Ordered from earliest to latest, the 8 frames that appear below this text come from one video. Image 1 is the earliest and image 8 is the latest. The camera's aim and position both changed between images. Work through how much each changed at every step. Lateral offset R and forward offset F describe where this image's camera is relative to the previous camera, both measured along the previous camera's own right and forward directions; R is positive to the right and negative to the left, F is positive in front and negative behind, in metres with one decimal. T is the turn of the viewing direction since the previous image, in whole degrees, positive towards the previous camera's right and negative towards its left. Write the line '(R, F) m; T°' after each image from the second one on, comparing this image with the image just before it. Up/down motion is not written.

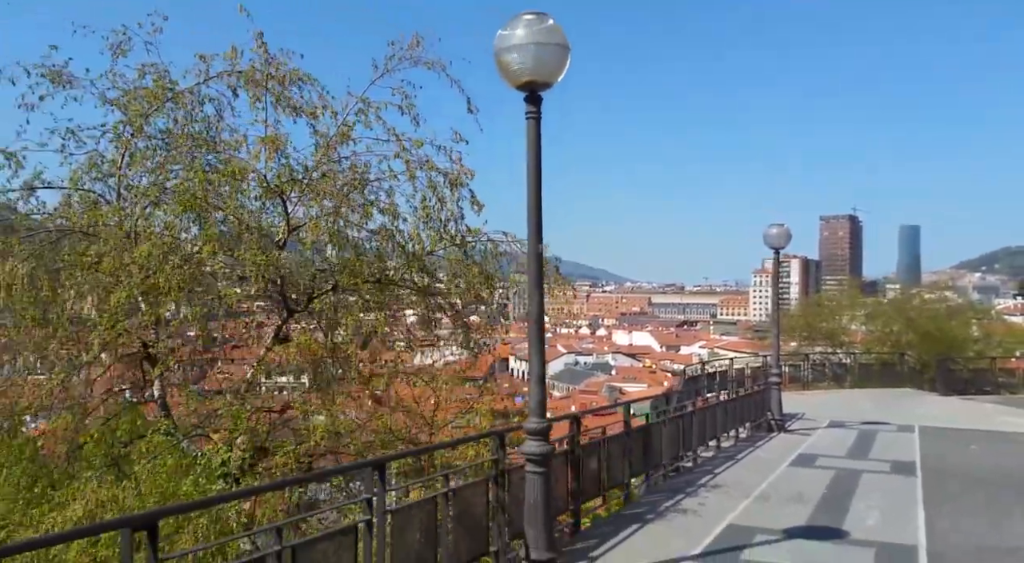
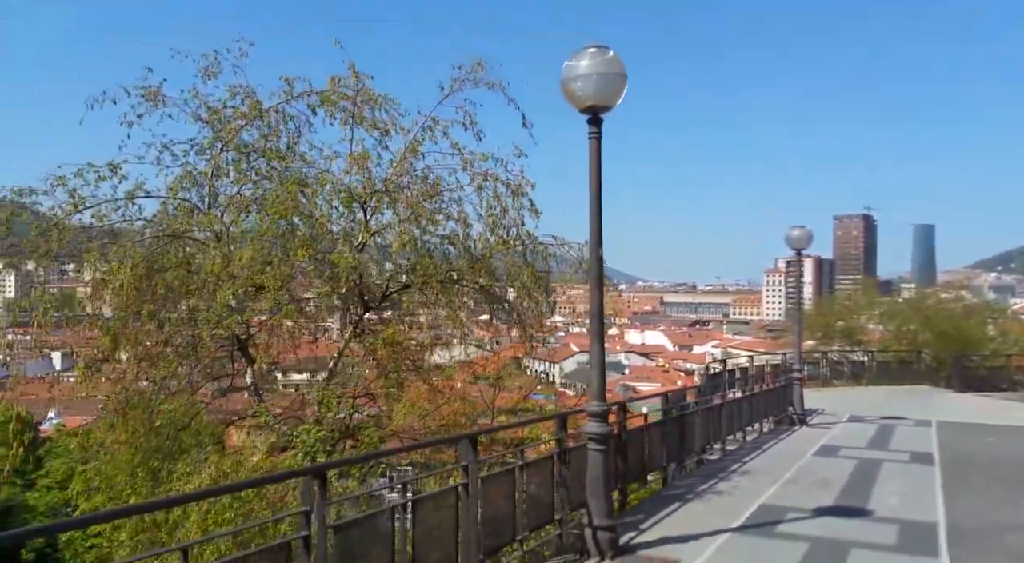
(-0.4, -0.7) m; -1°
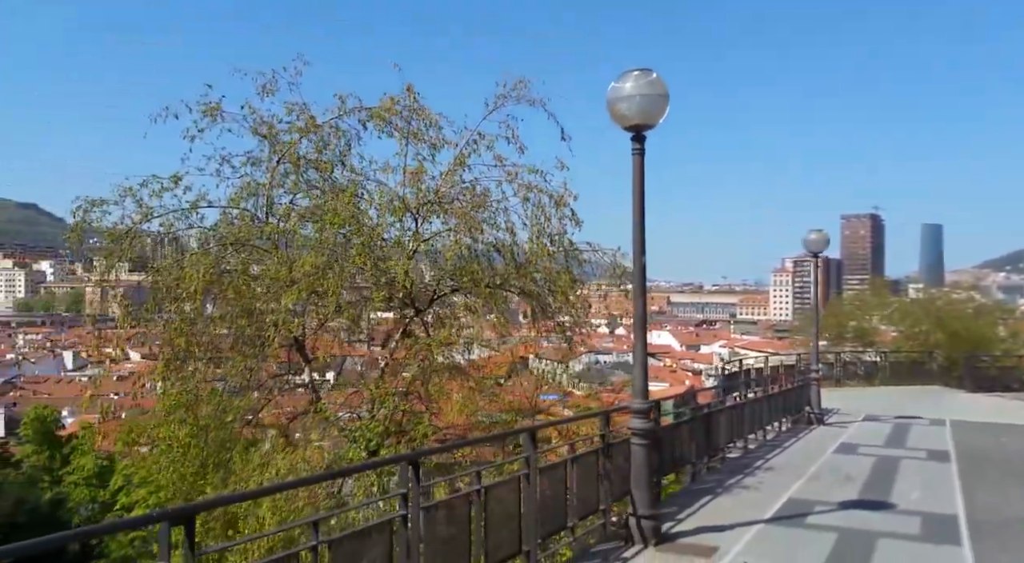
(-0.3, -0.4) m; 0°
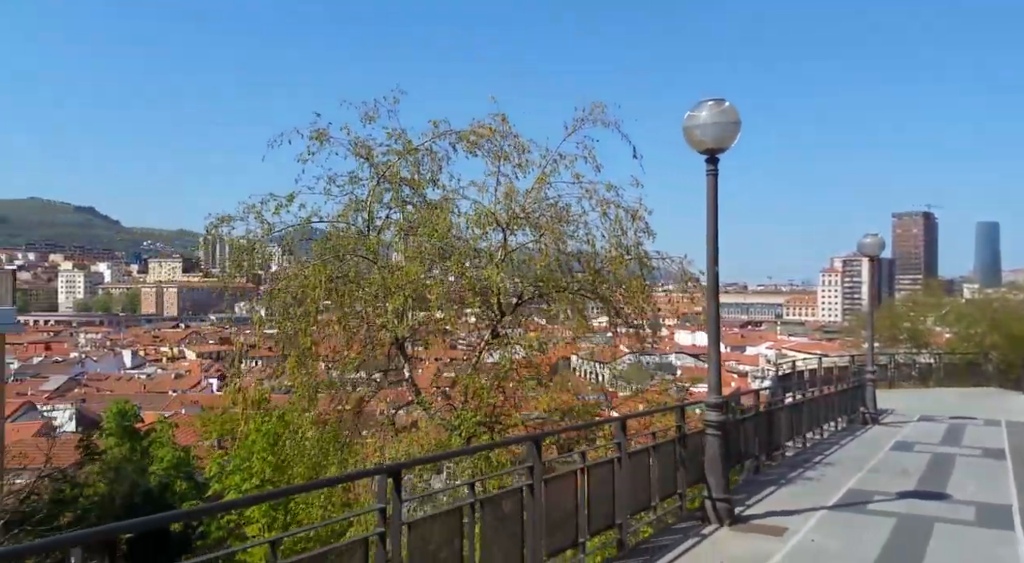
(-0.4, -0.8) m; -3°
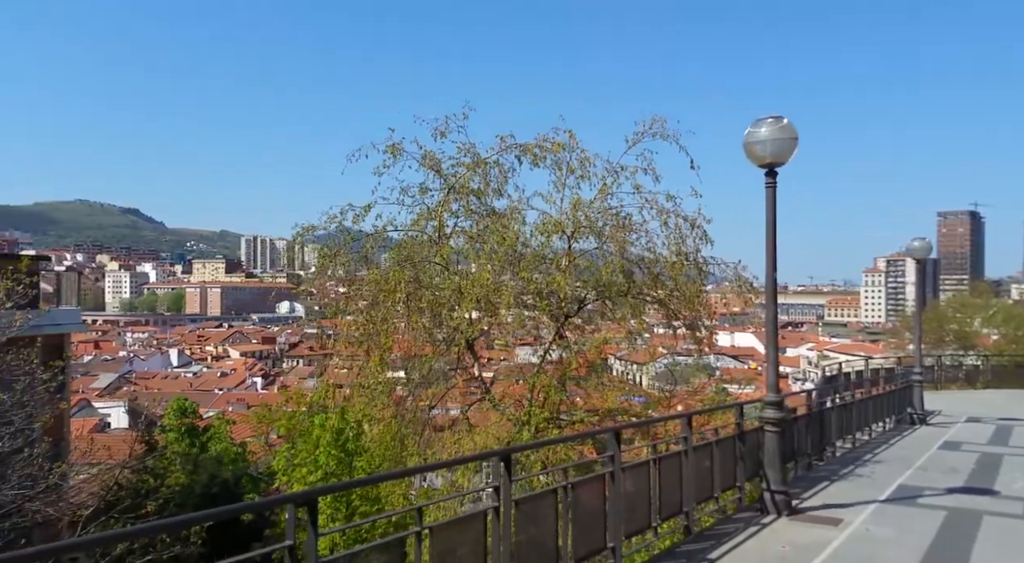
(-0.3, -0.6) m; -2°
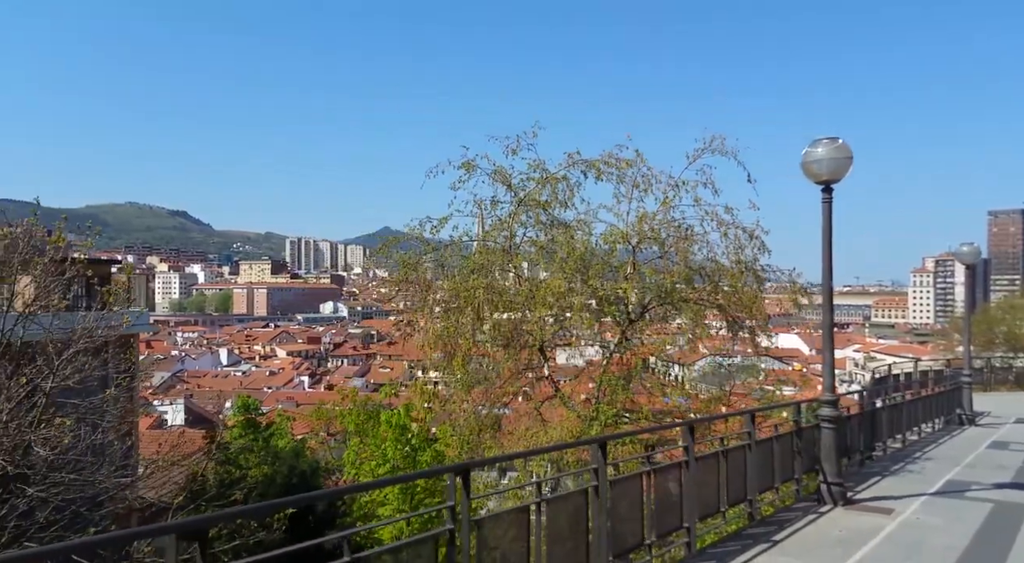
(-0.3, -0.8) m; -3°
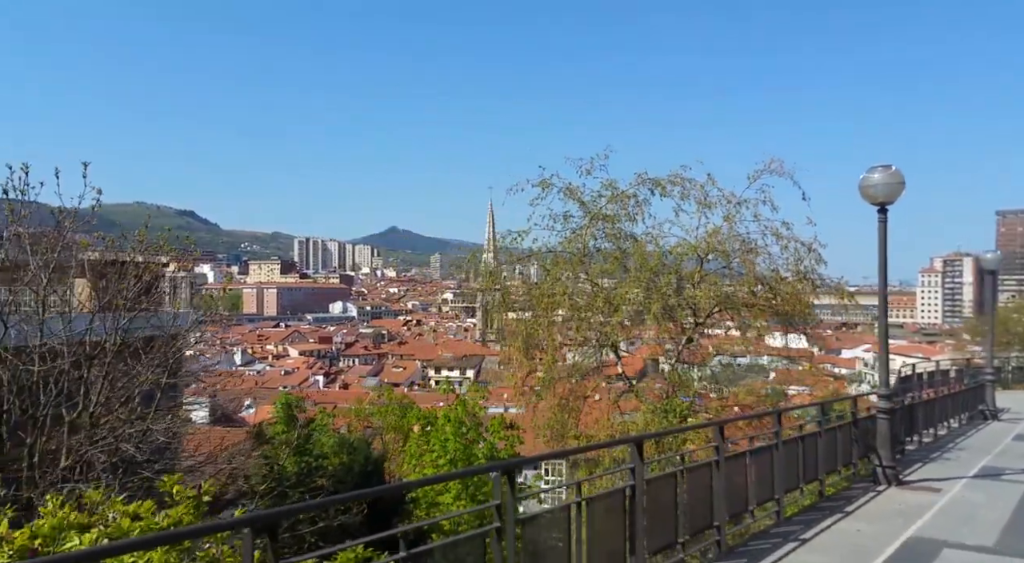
(-1.0, -1.2) m; 0°
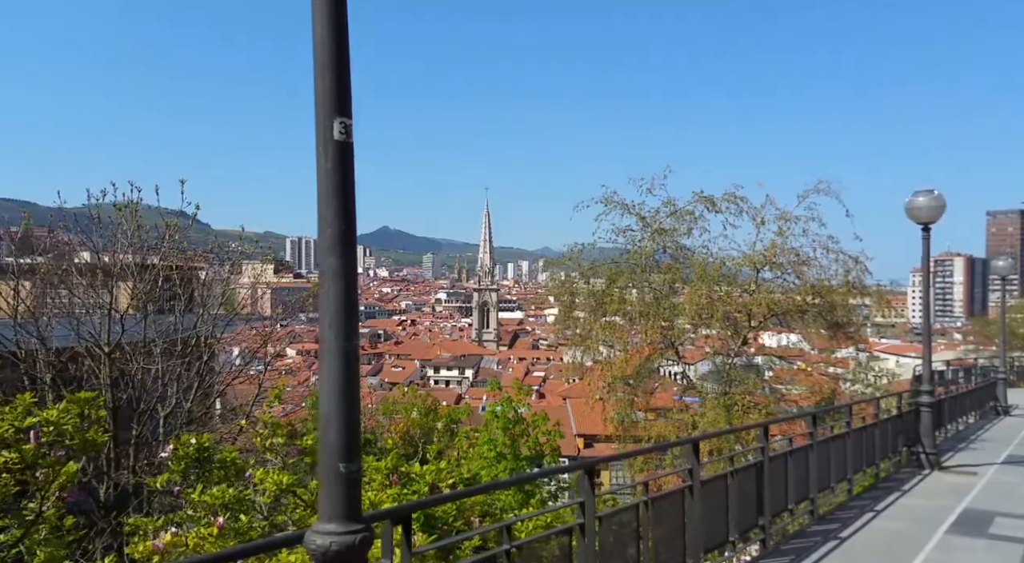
(-1.3, -1.3) m; +1°
